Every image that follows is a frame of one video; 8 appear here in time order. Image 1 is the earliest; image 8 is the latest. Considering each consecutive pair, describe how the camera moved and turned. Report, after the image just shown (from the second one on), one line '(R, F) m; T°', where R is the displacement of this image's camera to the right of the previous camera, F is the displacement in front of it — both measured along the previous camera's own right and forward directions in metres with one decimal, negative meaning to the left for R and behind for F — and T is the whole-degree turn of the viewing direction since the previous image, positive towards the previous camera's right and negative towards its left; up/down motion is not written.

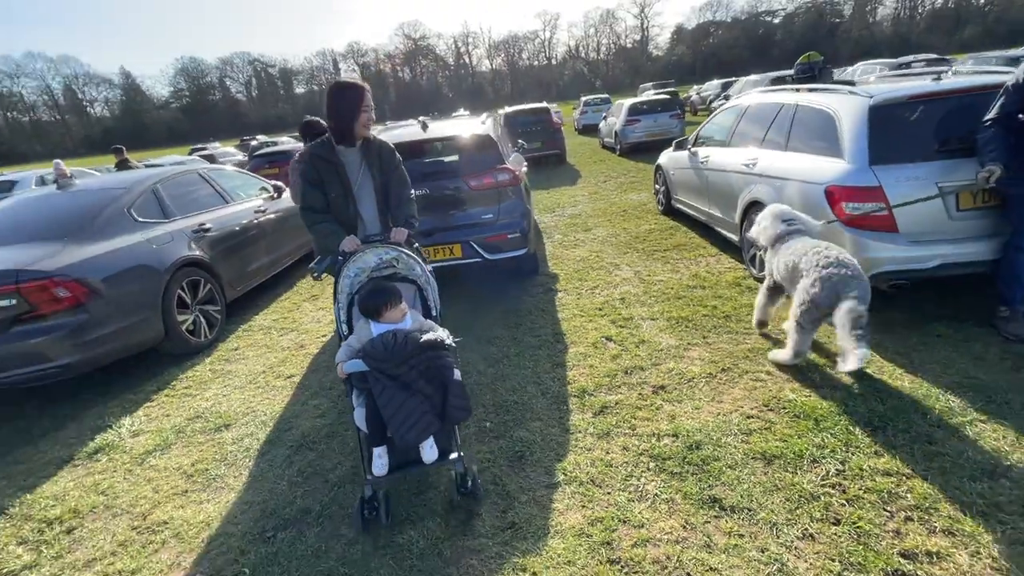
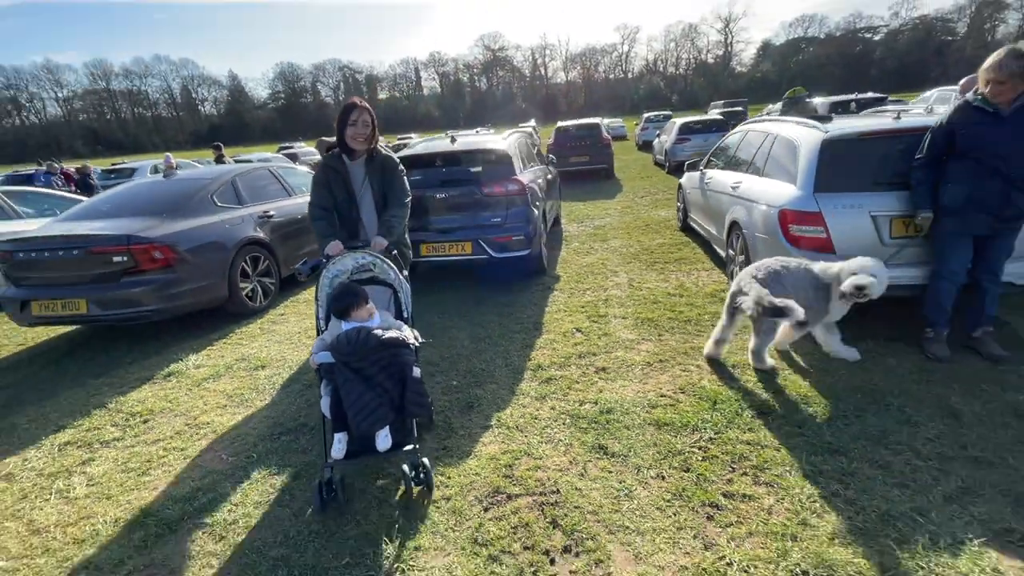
(+0.7, -0.6) m; -7°
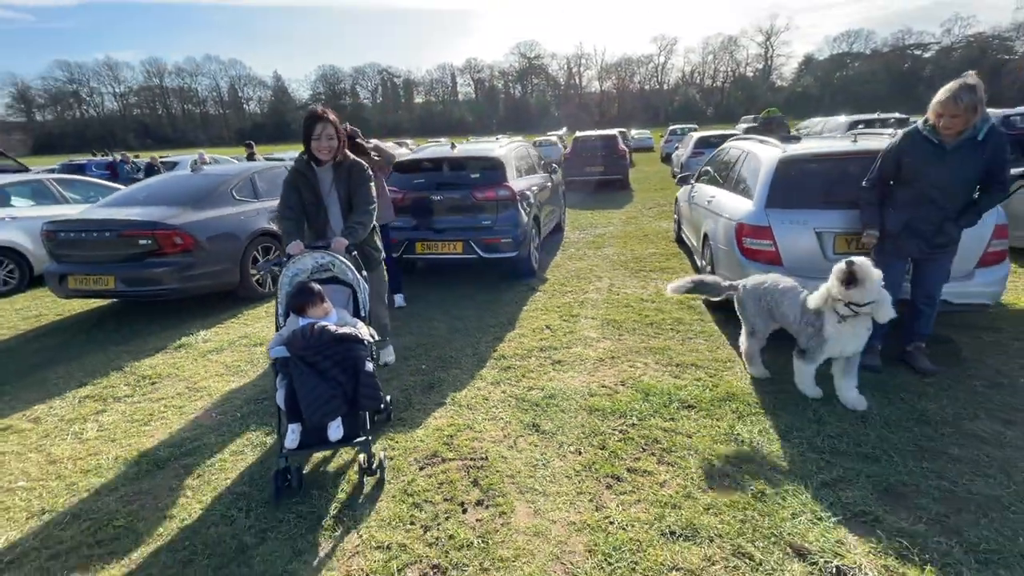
(+0.5, -0.4) m; -3°
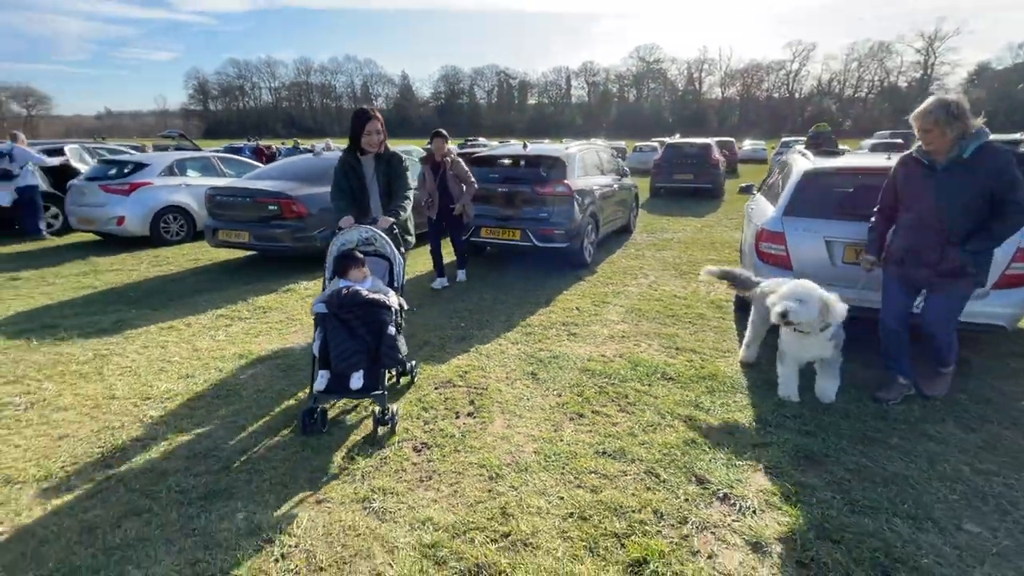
(+0.6, -0.7) m; -11°
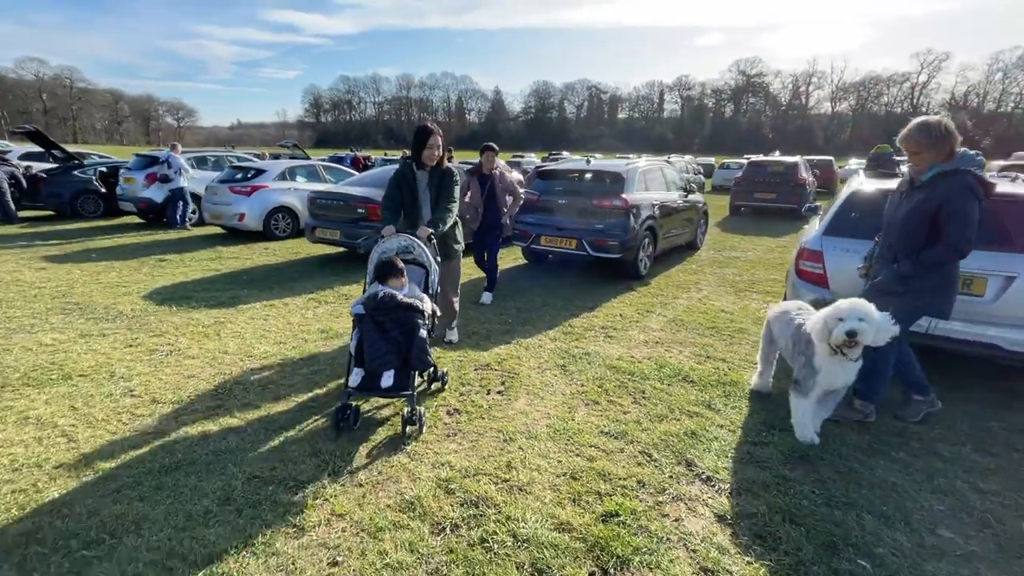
(+0.4, -0.5) m; -9°
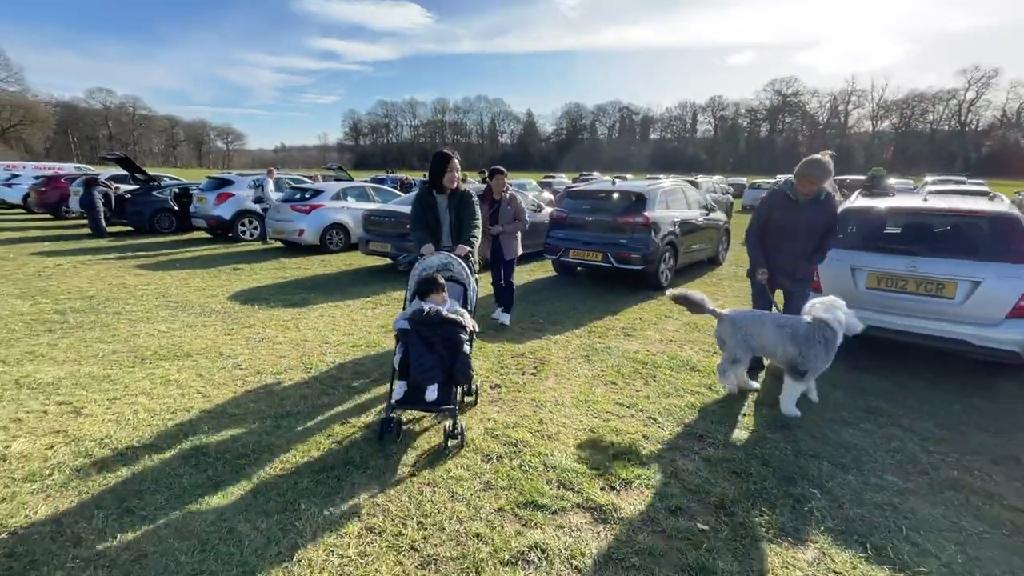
(0.0, -0.8) m; -4°
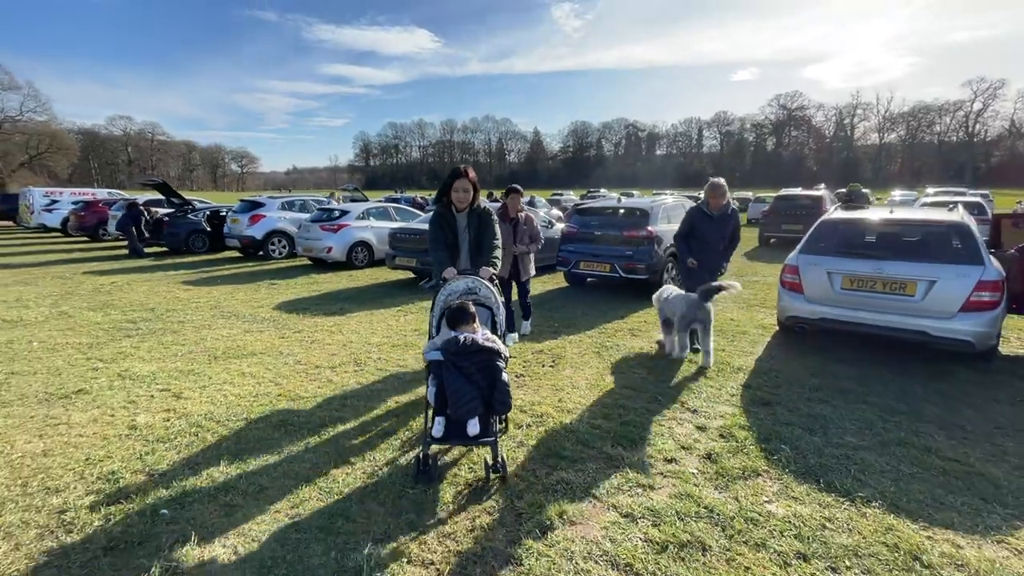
(-0.1, -0.7) m; -1°
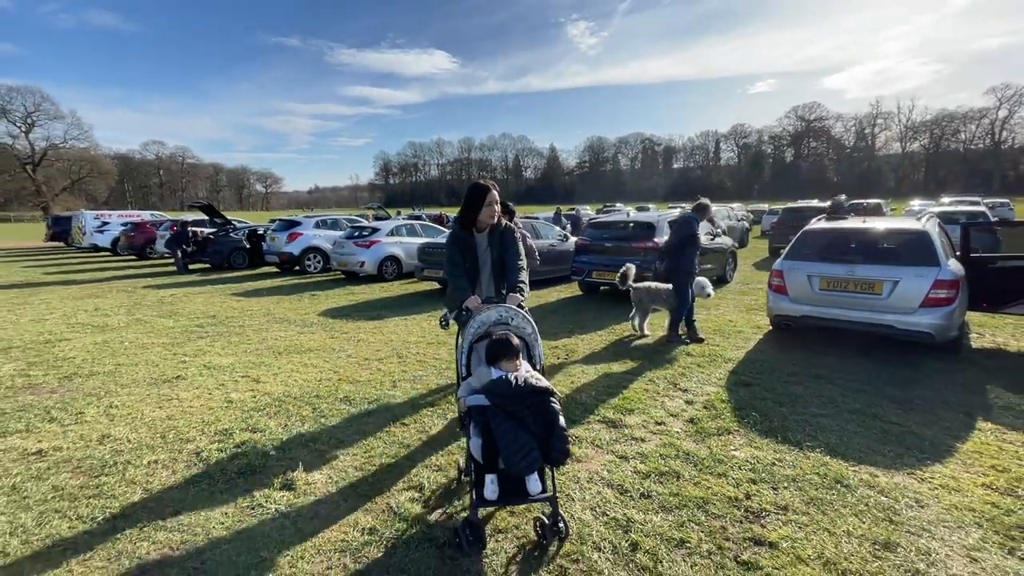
(0.0, -0.9) m; -2°
